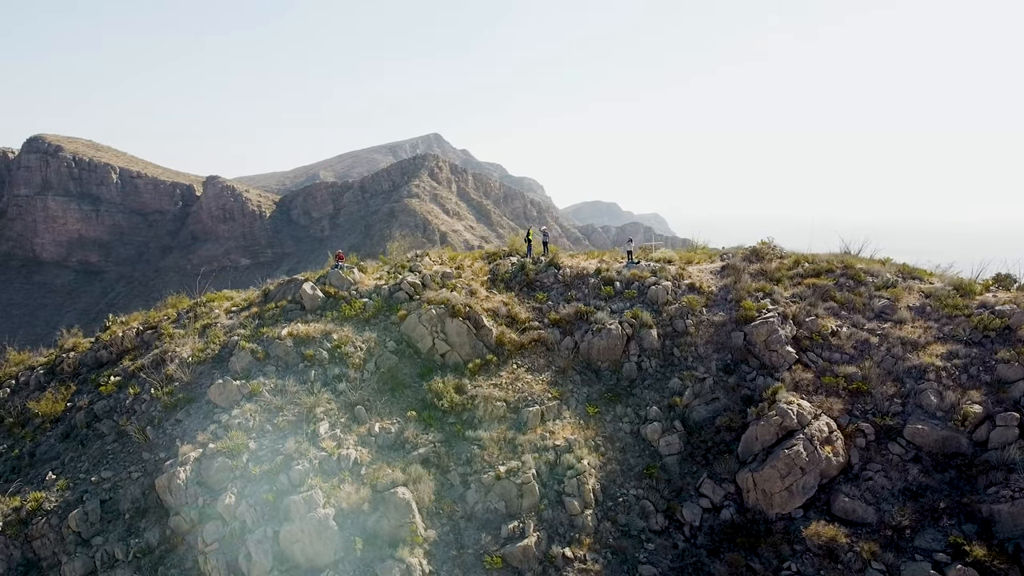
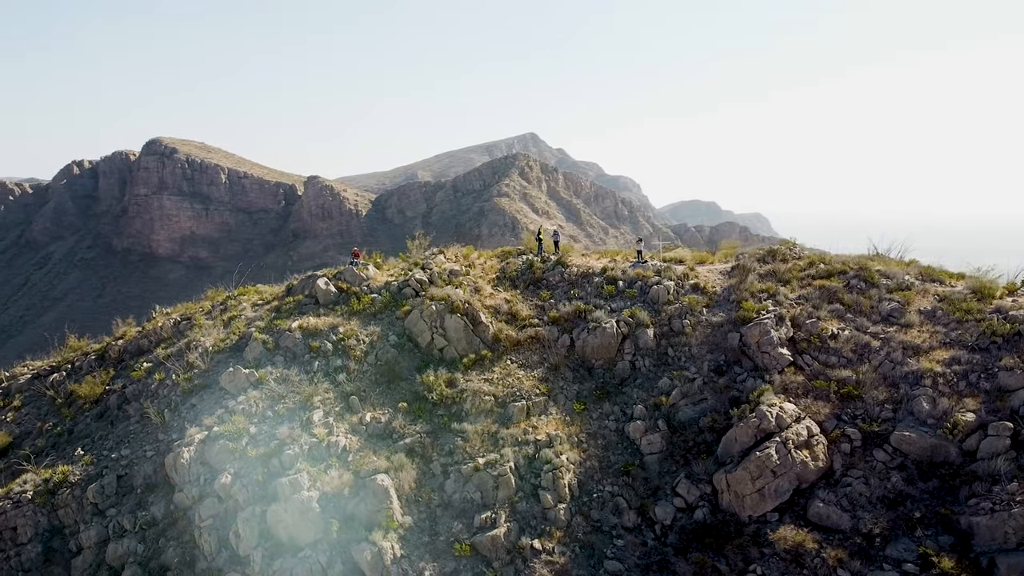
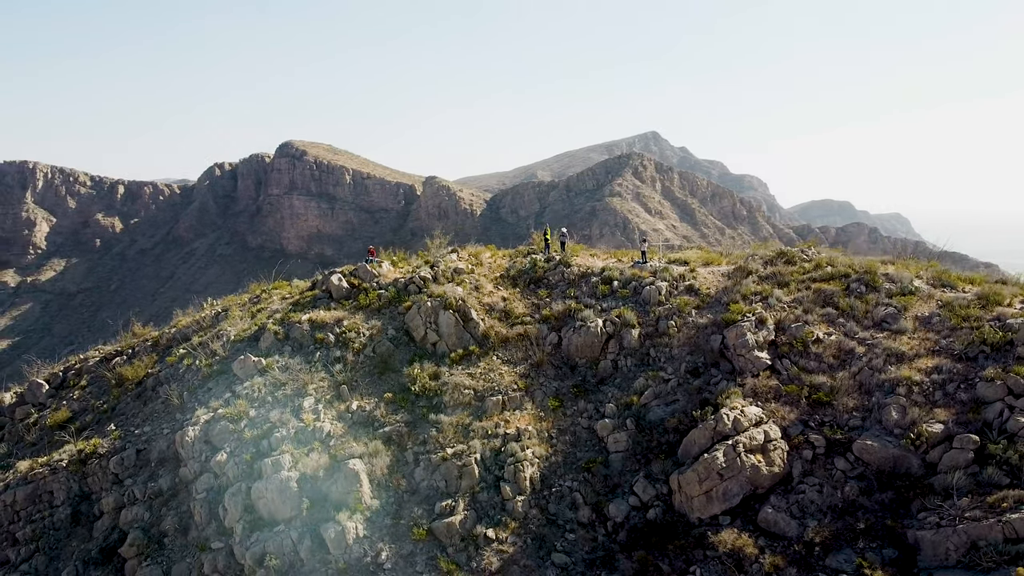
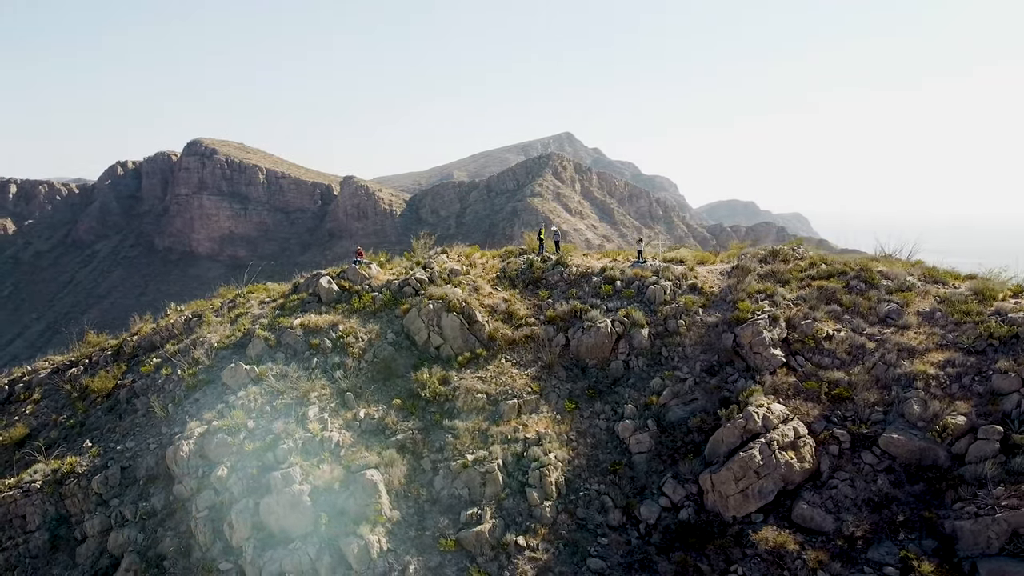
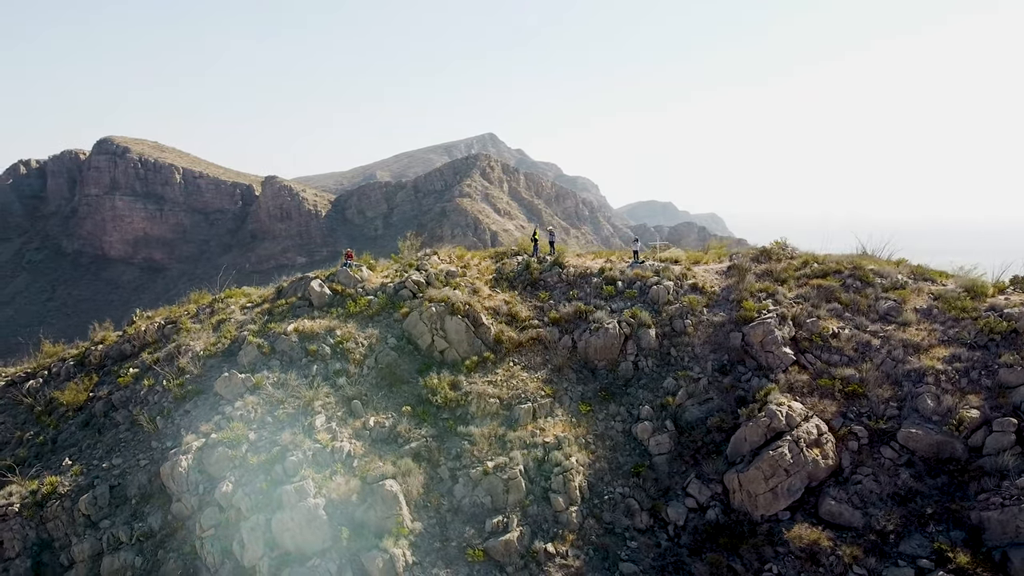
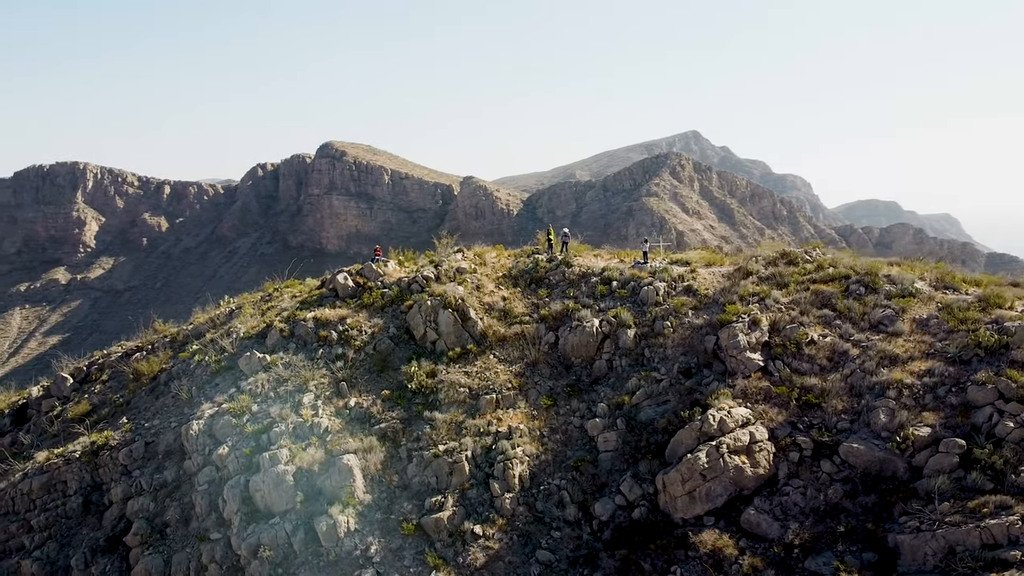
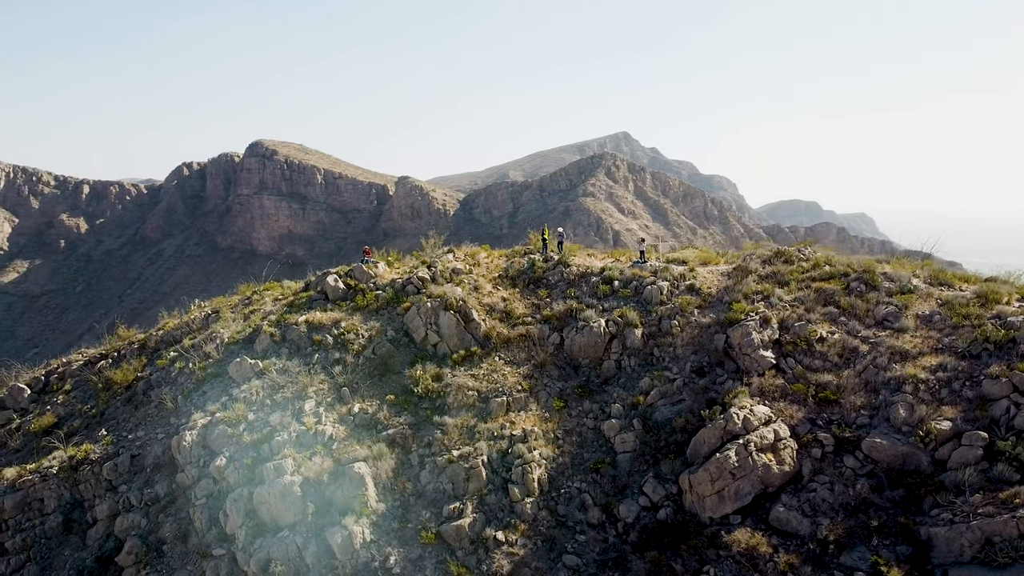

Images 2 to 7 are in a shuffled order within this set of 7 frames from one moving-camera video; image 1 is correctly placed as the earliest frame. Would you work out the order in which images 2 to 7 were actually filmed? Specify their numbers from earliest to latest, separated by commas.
5, 2, 4, 7, 3, 6
